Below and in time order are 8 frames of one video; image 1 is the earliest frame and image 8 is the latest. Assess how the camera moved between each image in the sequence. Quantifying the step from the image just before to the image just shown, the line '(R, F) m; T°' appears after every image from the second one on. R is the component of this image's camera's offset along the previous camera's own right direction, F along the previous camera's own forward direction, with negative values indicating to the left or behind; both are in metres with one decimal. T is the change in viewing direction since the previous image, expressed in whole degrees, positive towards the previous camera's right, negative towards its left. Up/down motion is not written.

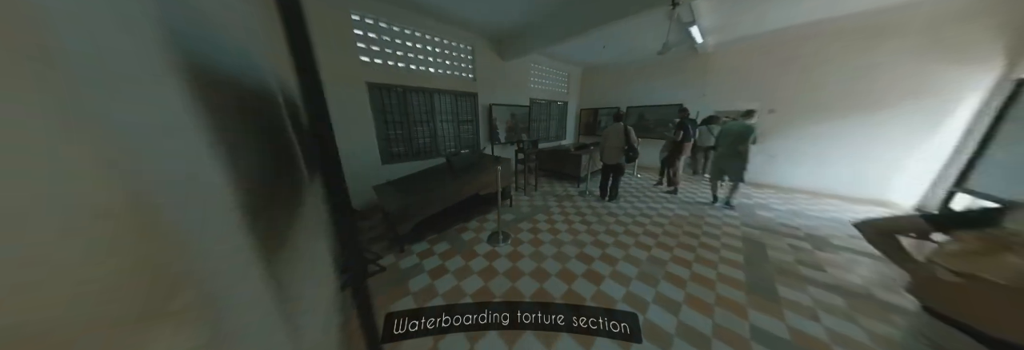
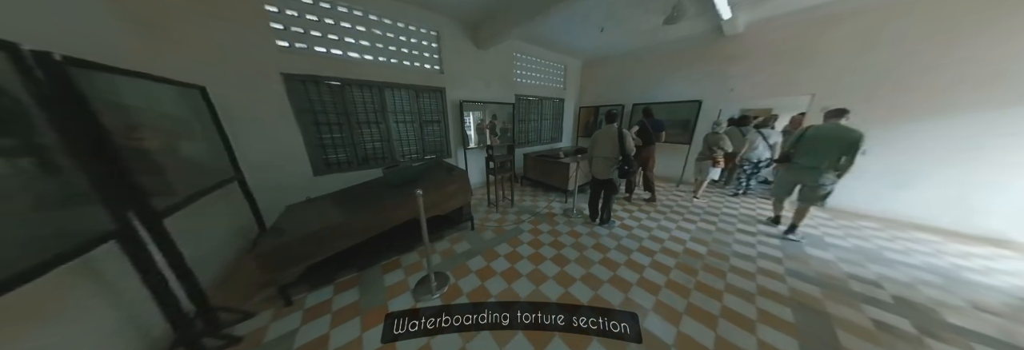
(+0.5, +0.6) m; -3°
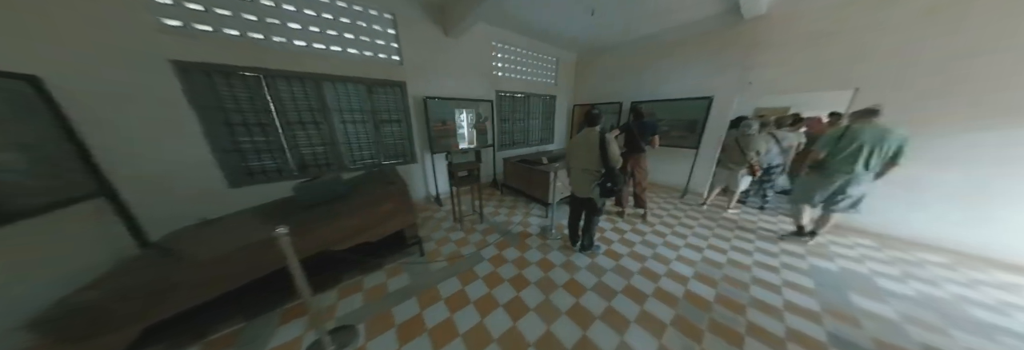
(+0.4, +0.4) m; -1°
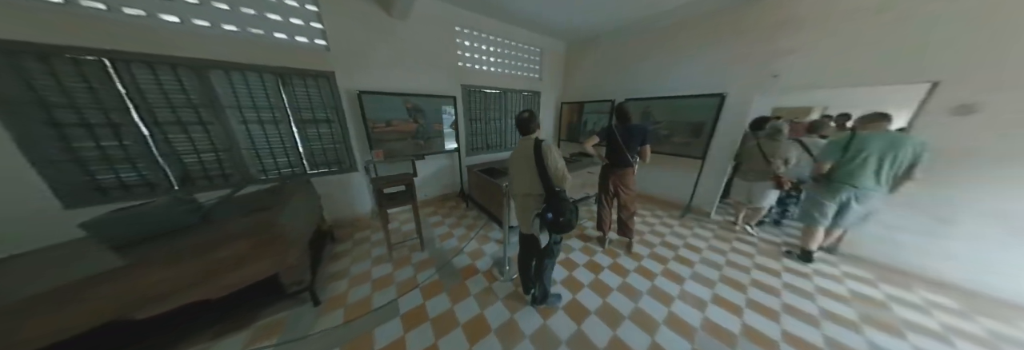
(+0.5, +0.5) m; -1°
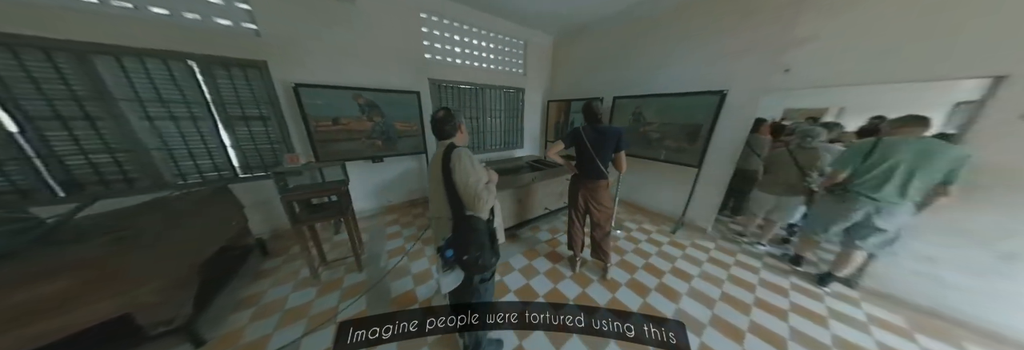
(+0.4, +0.3) m; -1°
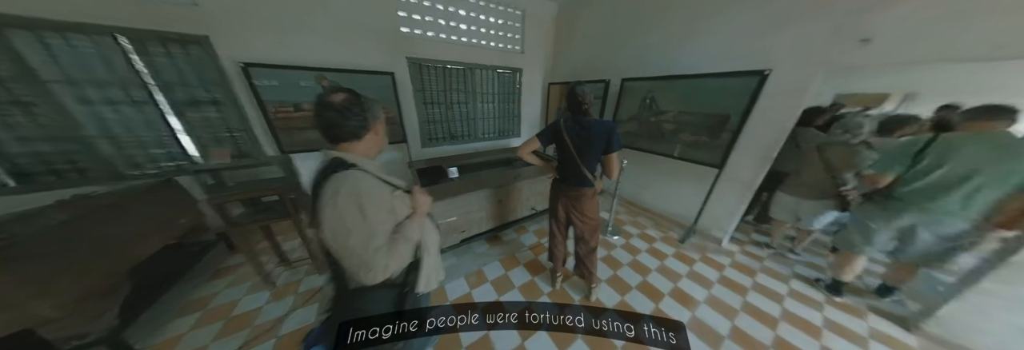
(+0.3, +0.3) m; -3°
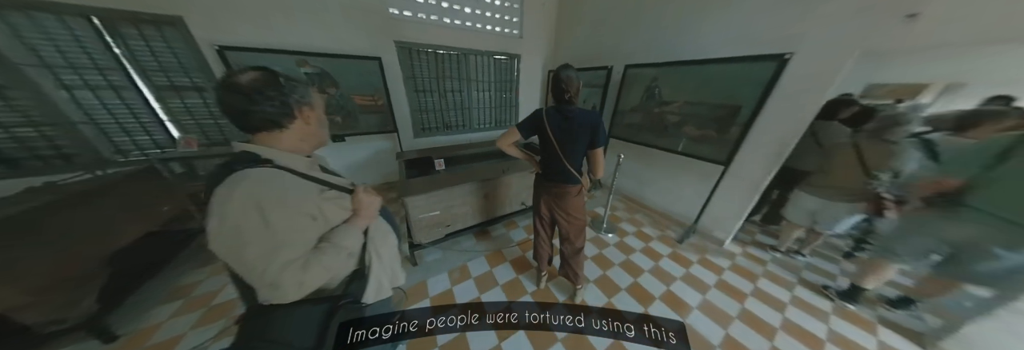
(+0.1, +0.1) m; -2°
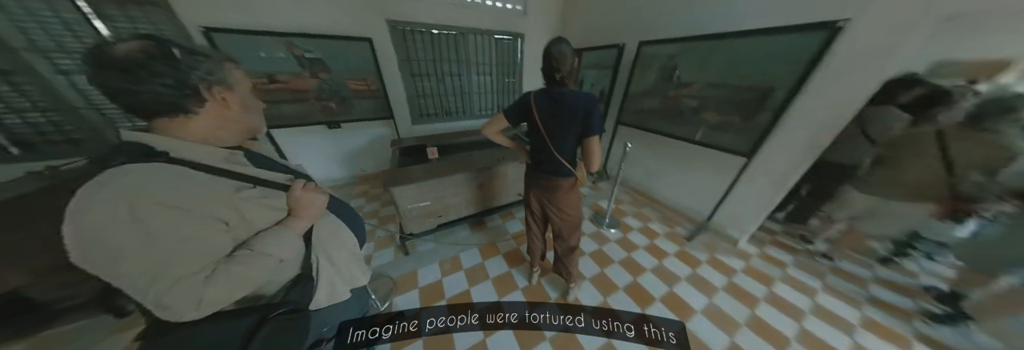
(+0.1, +0.1) m; -3°
